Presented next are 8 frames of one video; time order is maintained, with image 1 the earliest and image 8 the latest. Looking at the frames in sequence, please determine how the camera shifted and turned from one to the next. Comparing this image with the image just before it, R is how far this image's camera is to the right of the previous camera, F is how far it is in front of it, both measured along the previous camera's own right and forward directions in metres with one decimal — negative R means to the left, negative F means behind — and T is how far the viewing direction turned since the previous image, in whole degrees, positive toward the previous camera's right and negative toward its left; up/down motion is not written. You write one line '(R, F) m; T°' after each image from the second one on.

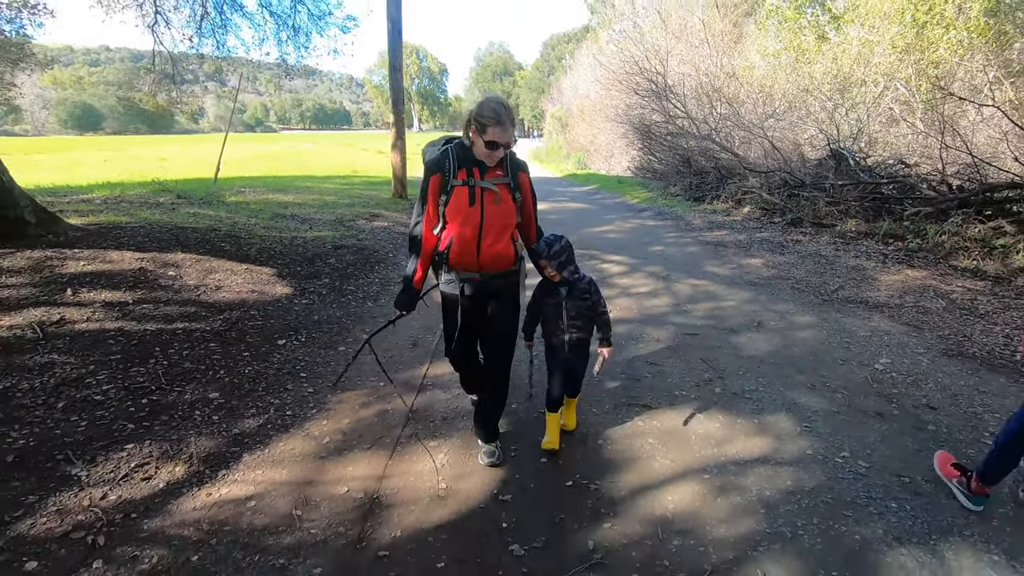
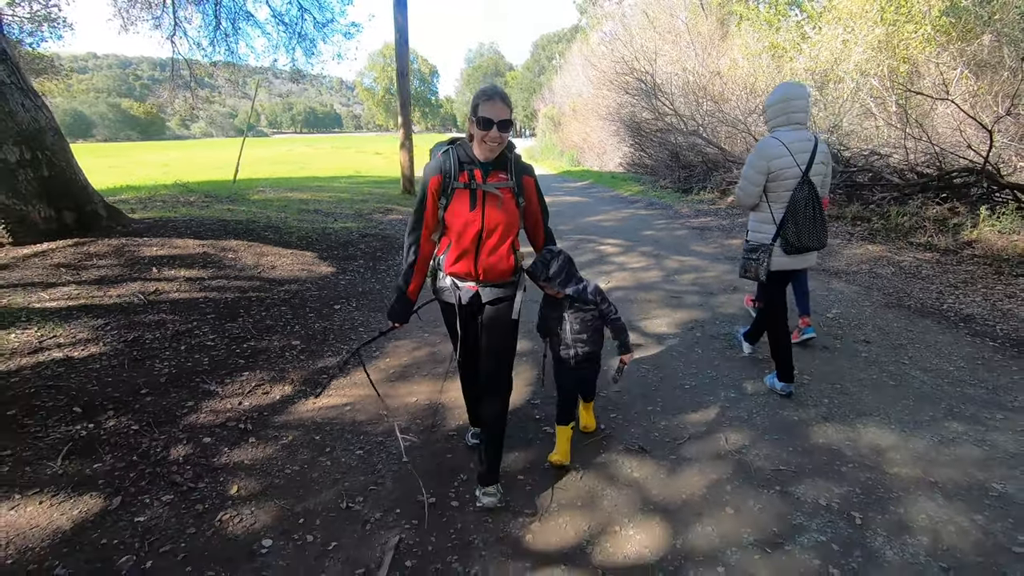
(-0.2, -0.9) m; +1°
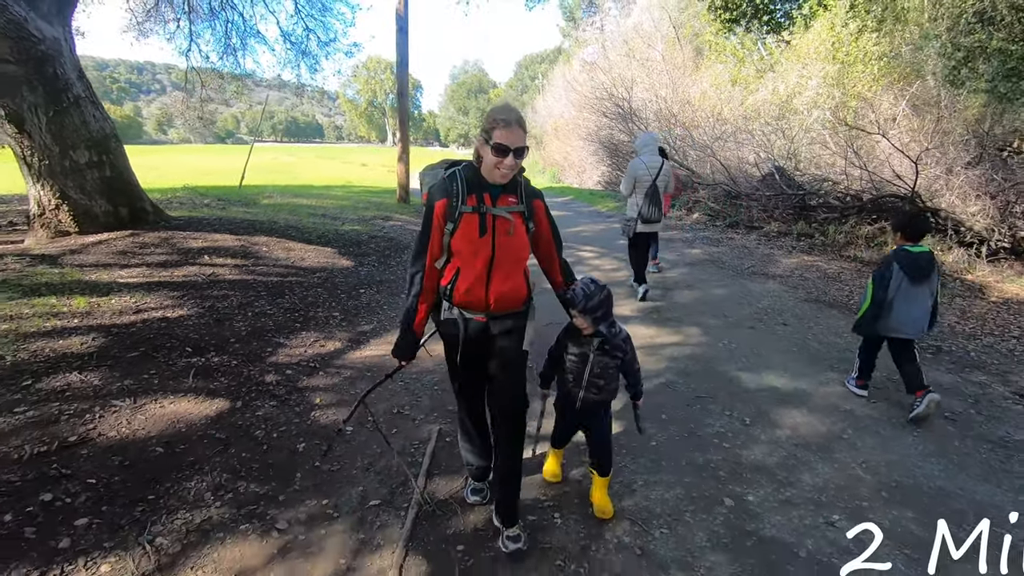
(-0.2, -1.2) m; +2°
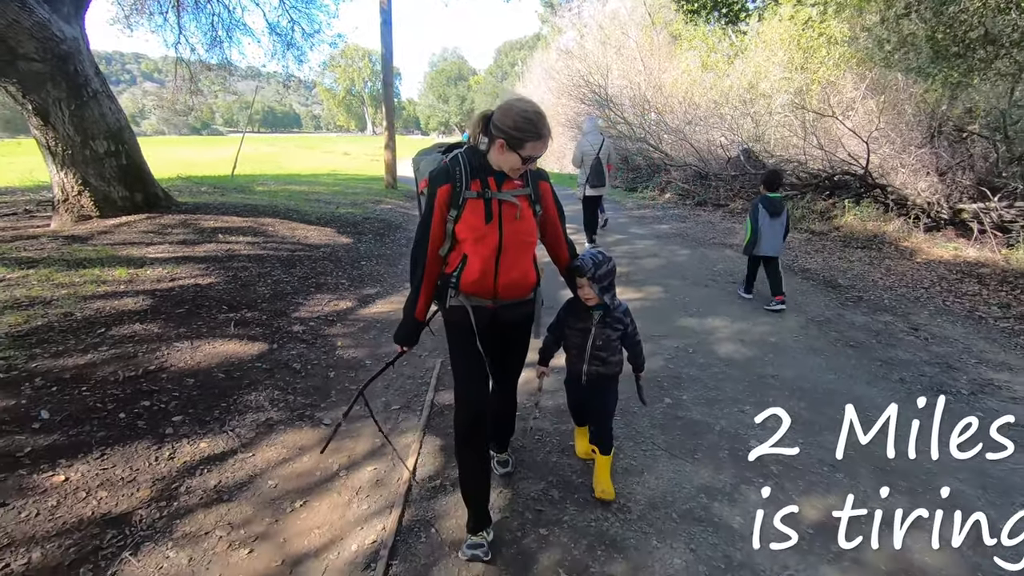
(0.0, -0.8) m; +2°
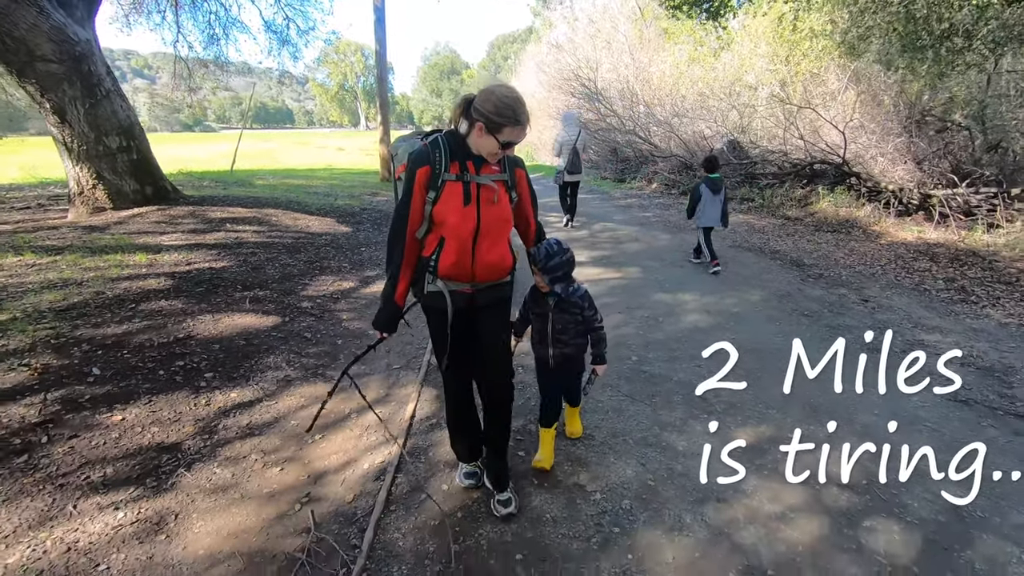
(+0.1, -0.5) m; 0°
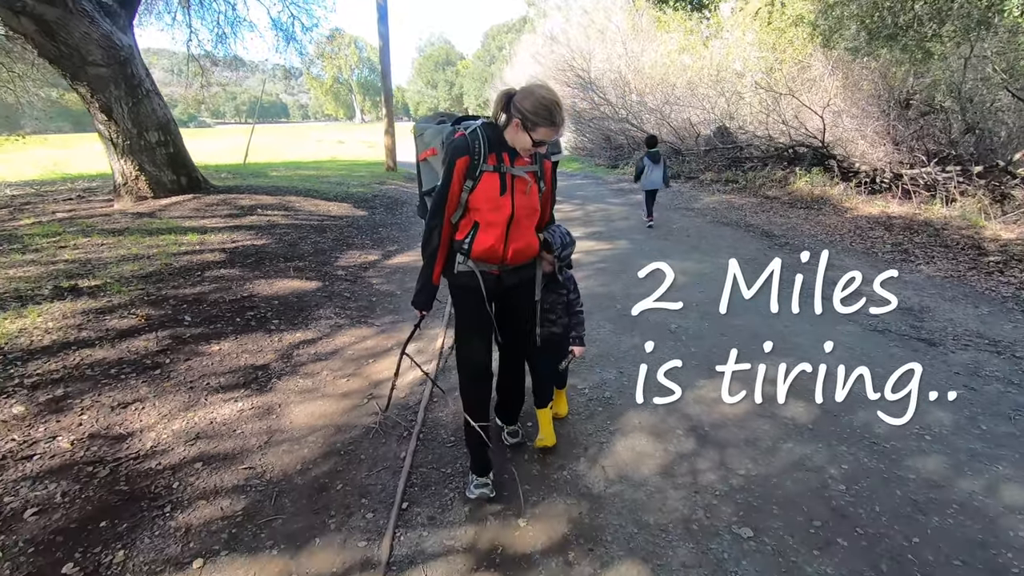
(-0.1, -0.9) m; 0°
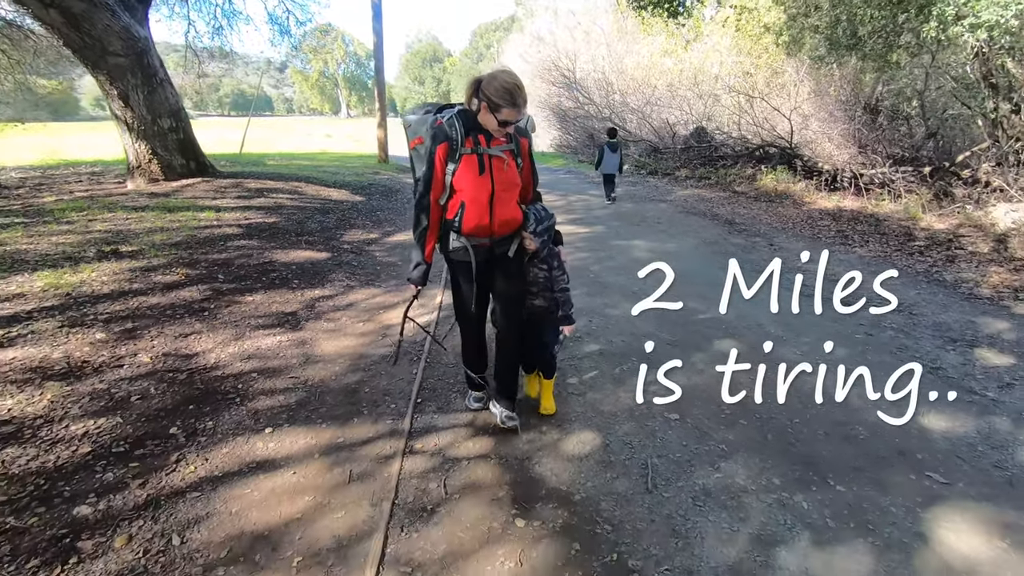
(0.0, -0.8) m; +2°
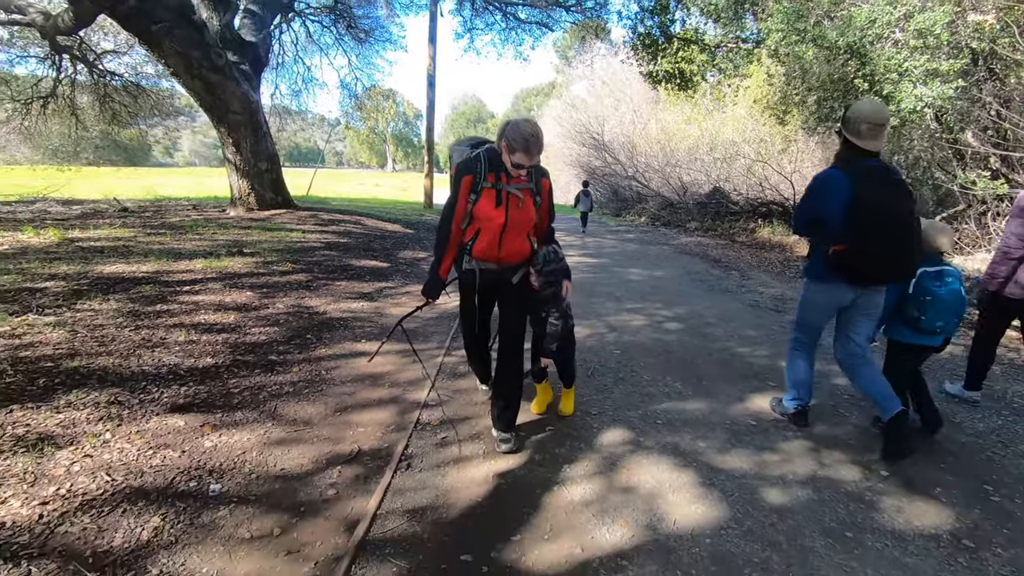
(+0.3, -1.8) m; -4°
